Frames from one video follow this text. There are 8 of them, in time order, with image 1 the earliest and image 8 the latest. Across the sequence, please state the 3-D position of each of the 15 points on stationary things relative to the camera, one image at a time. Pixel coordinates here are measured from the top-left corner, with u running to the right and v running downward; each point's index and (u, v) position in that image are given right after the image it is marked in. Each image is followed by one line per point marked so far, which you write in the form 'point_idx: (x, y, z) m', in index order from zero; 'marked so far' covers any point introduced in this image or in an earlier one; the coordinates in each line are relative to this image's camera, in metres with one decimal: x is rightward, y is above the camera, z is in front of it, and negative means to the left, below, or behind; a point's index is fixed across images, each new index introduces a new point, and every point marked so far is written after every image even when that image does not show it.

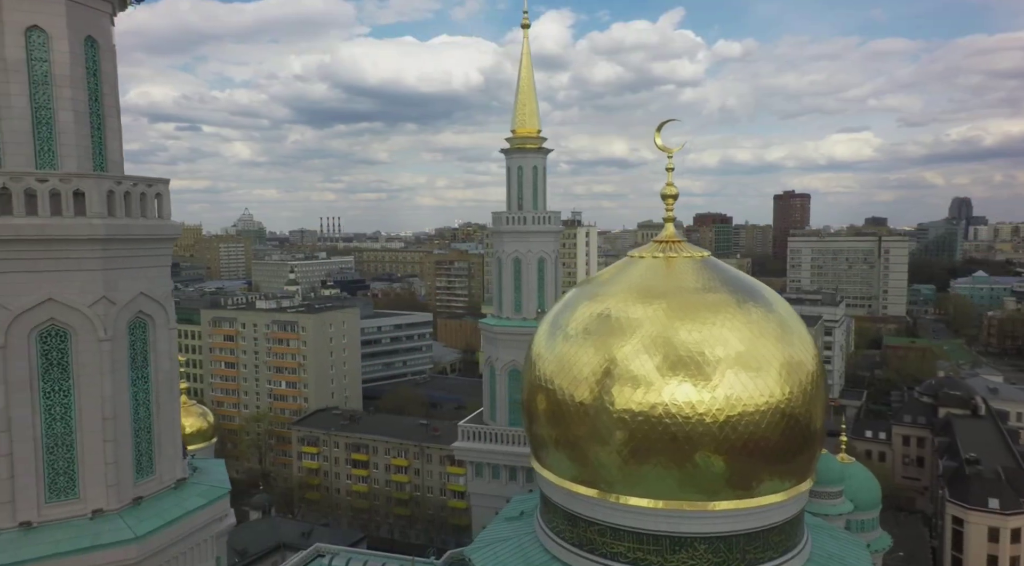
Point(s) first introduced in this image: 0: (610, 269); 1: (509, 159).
0: (+1.4, +0.1, +9.8) m
1: (0.0, +2.5, +14.7) m
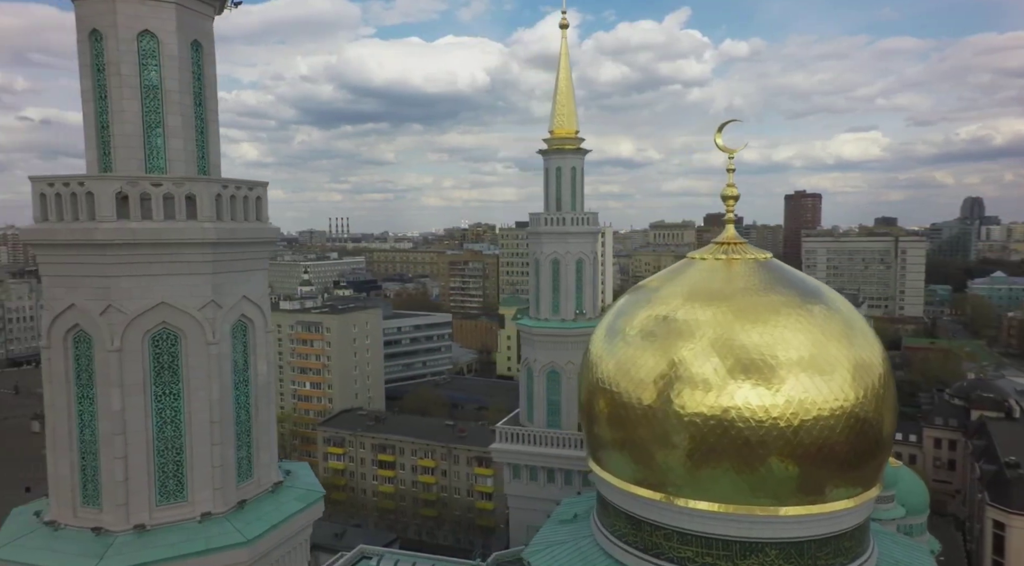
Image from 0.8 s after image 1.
0: (+2.1, +0.1, +9.8) m
1: (+0.7, +2.4, +14.7) m
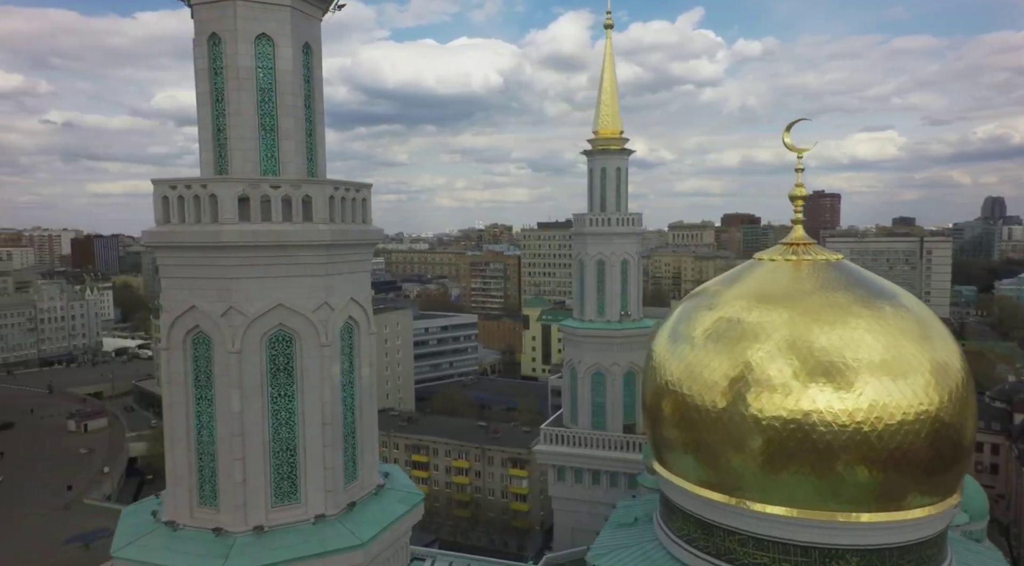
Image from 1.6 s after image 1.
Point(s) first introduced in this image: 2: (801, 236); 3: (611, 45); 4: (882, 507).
0: (+2.9, +0.1, +9.8) m
1: (+1.6, +2.4, +14.7) m
2: (+3.7, +0.6, +9.1) m
3: (+2.0, +4.7, +14.8) m
4: (+3.7, -2.3, +7.6) m
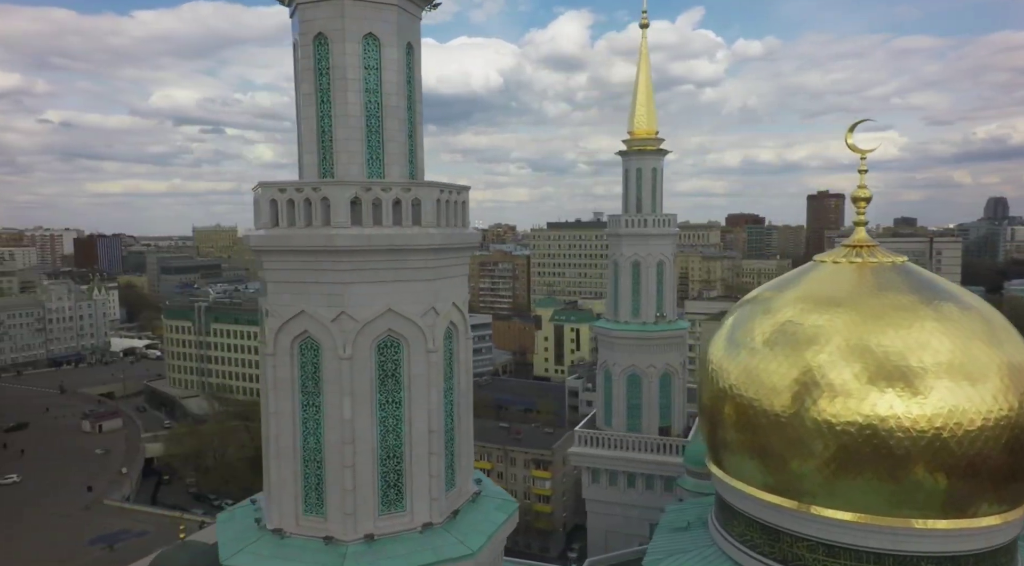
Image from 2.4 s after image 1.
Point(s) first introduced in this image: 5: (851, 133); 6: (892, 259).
0: (+3.6, +0.1, +9.7) m
1: (+2.3, +2.4, +14.6) m
2: (+4.4, +0.5, +9.1) m
3: (+2.6, +4.7, +14.7) m
4: (+4.4, -2.3, +7.5) m
5: (+4.0, +1.8, +8.8) m
6: (+4.5, +0.3, +8.9) m
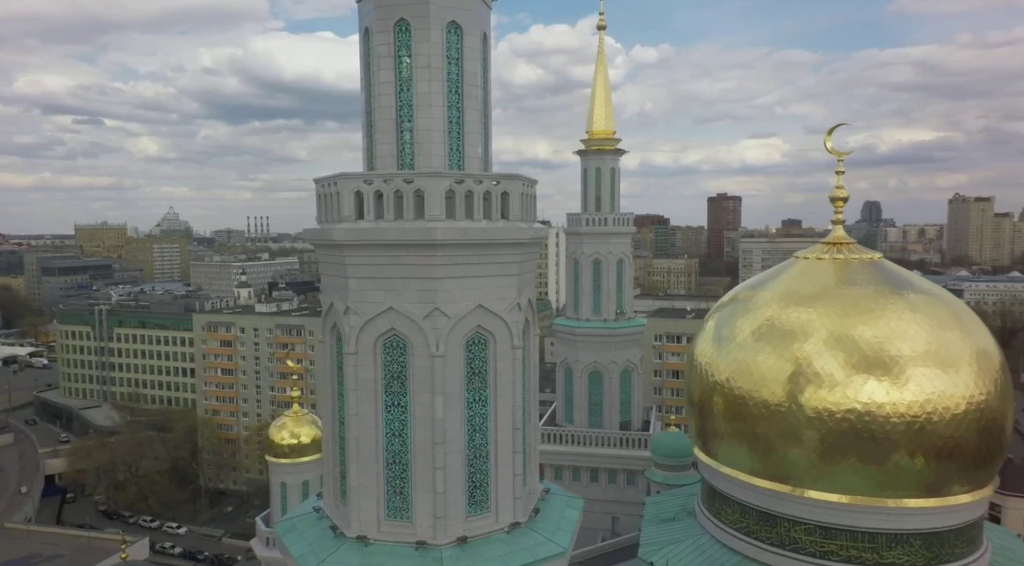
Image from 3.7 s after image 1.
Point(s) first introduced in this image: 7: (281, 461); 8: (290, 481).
0: (+3.4, +0.1, +10.1) m
1: (+1.5, +2.4, +14.8) m
2: (+4.3, +0.6, +9.6) m
3: (+1.8, +4.7, +14.9) m
4: (+4.5, -2.2, +8.0) m
5: (+3.9, +1.8, +9.2) m
6: (+4.5, +0.3, +9.4) m
7: (-3.5, -2.7, +11.1) m
8: (-3.3, -3.0, +11.0) m
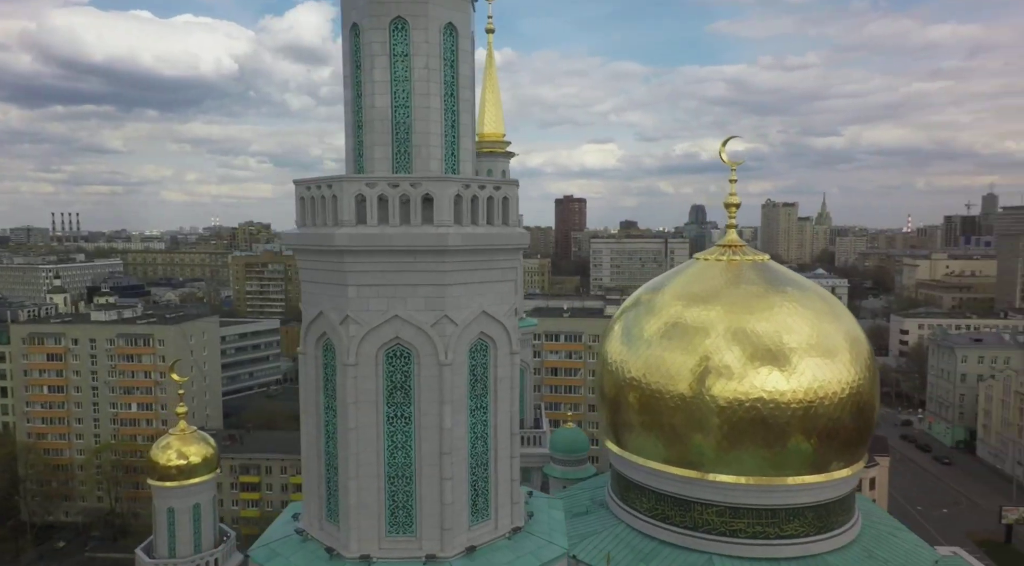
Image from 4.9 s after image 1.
0: (+2.2, +0.1, +10.7) m
1: (-0.7, +2.4, +14.8) m
2: (+3.1, +0.6, +10.3) m
3: (-0.4, +4.7, +15.0) m
4: (+3.7, -2.2, +8.8) m
5: (+2.8, +1.8, +9.9) m
6: (+3.3, +0.4, +10.2) m
7: (-4.7, -2.8, +10.2) m
8: (-4.6, -3.0, +10.2) m
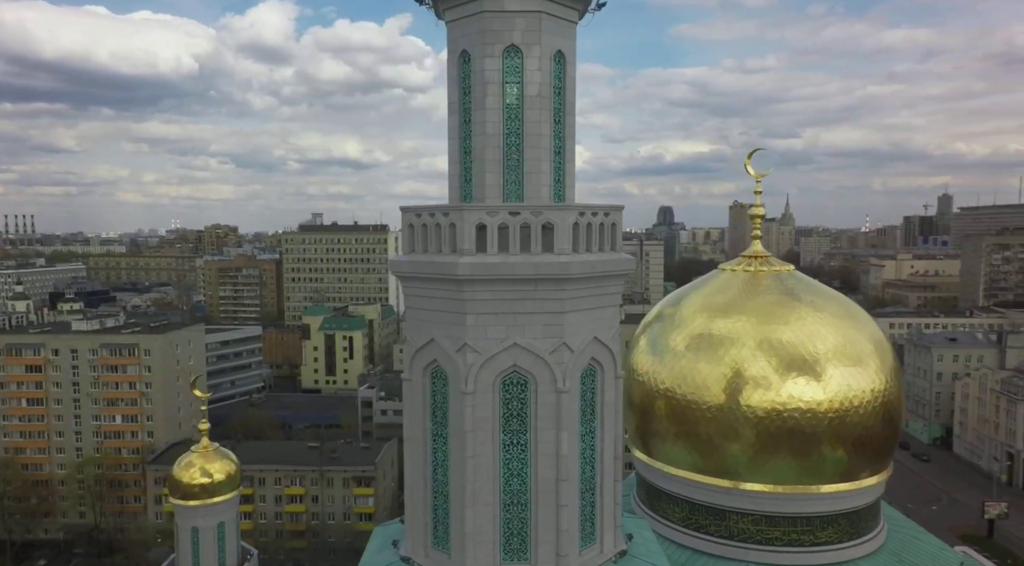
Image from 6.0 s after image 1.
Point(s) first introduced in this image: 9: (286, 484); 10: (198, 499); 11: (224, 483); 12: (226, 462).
0: (+2.5, 0.0, +10.8) m
1: (-0.6, +2.2, +14.8) m
2: (+3.5, +0.5, +10.5) m
3: (-0.3, +4.5, +15.1) m
4: (+4.2, -2.3, +9.0) m
5: (+3.2, +1.7, +10.1) m
6: (+3.7, +0.2, +10.4) m
7: (-4.3, -2.9, +10.0) m
8: (-4.2, -3.2, +10.0) m
9: (-6.3, -5.5, +20.7) m
10: (-4.2, -2.9, +10.0) m
11: (-3.9, -2.7, +10.2) m
12: (-3.9, -2.5, +10.2) m
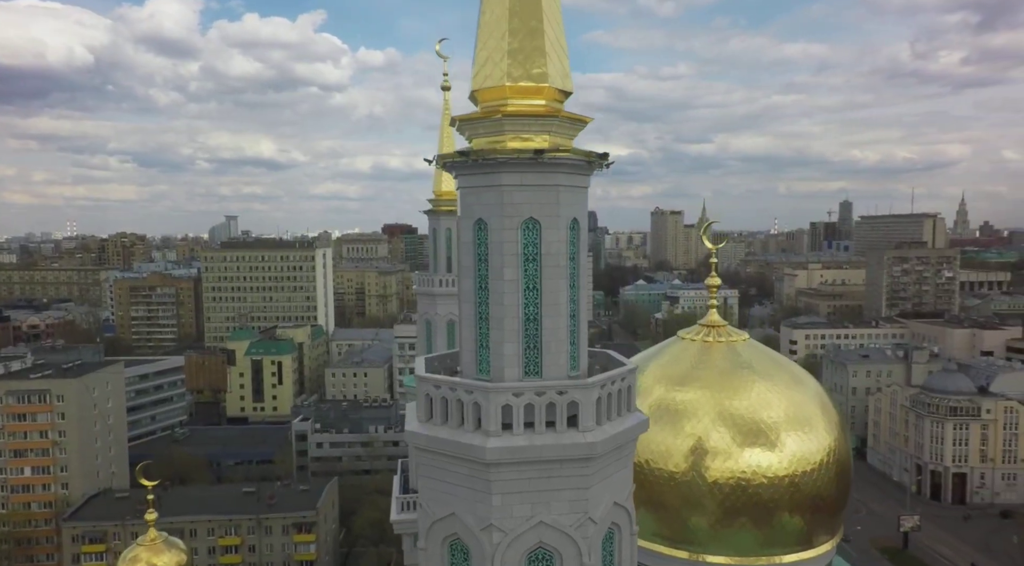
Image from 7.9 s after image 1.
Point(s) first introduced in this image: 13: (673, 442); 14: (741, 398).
0: (+2.0, -1.0, +11.0) m
1: (-1.6, +1.2, +14.7) m
2: (+2.9, -0.5, +10.8) m
3: (-1.4, +3.5, +15.0) m
4: (+3.8, -3.3, +9.4) m
5: (+2.7, +0.7, +10.4) m
6: (+3.2, -0.7, +10.8) m
7: (-4.8, -4.0, +9.5) m
8: (-4.6, -4.3, +9.6) m
9: (-7.8, -6.5, +19.9) m
10: (-4.6, -3.9, +9.5) m
11: (-4.4, -3.7, +9.7) m
12: (-4.4, -3.5, +9.8) m
13: (+2.2, -2.0, +9.5) m
14: (+3.1, -1.5, +9.7) m
